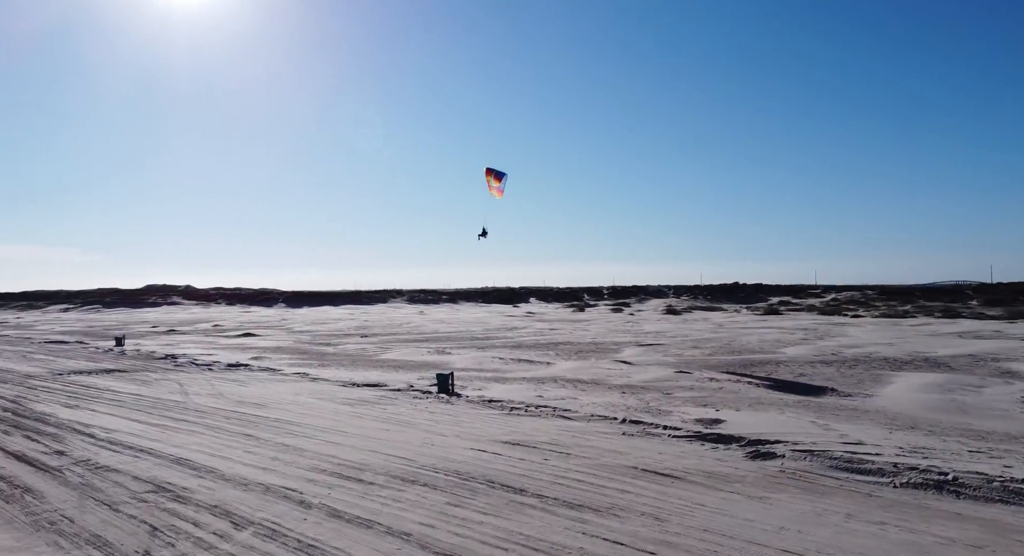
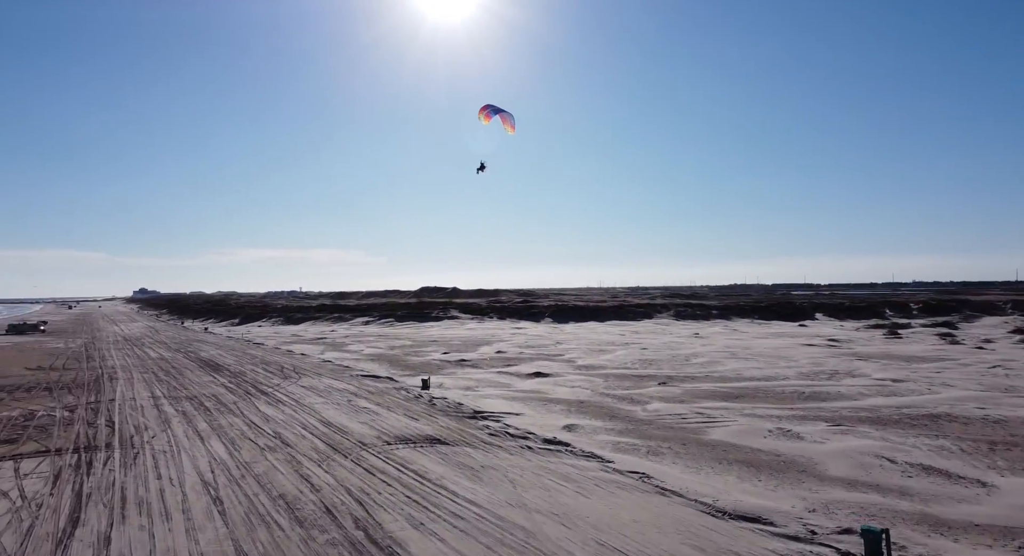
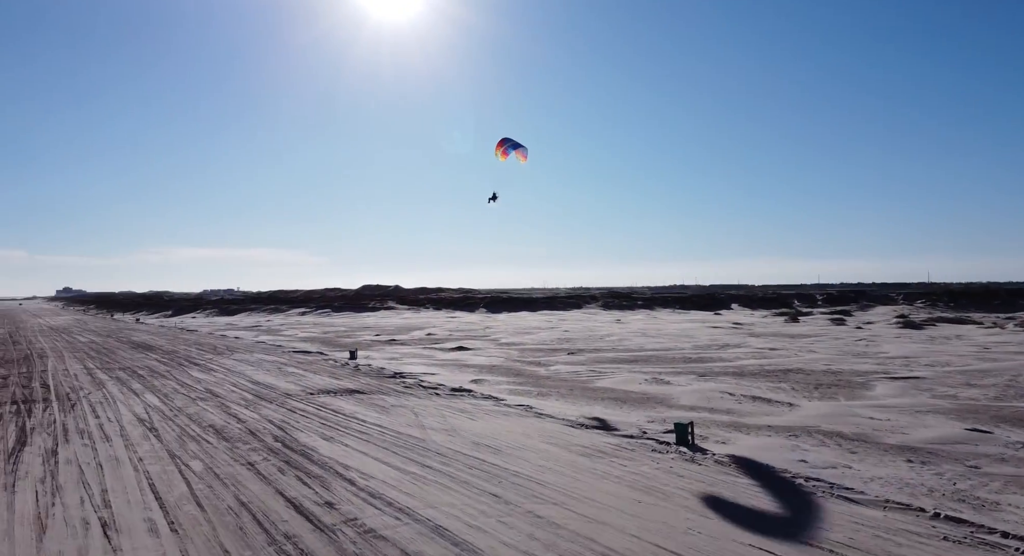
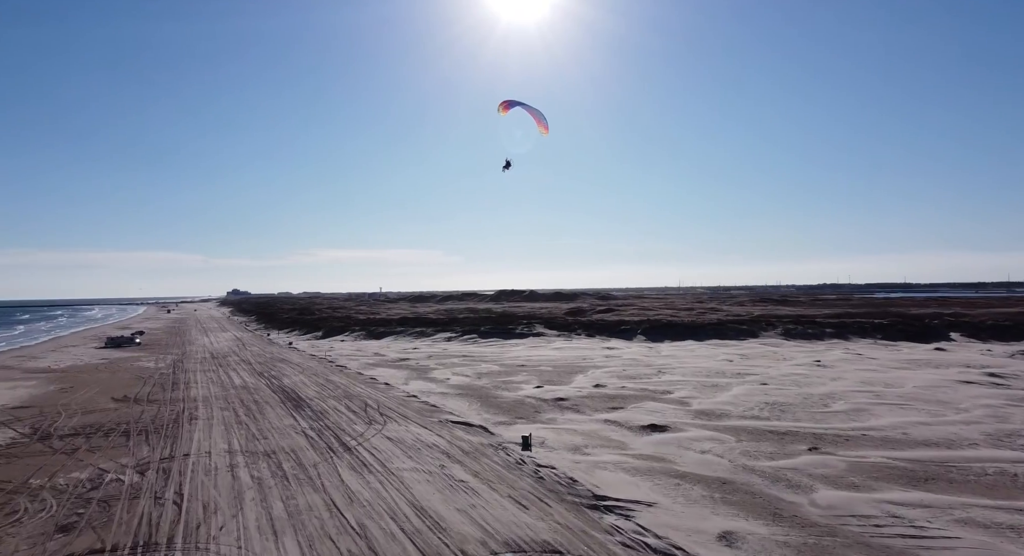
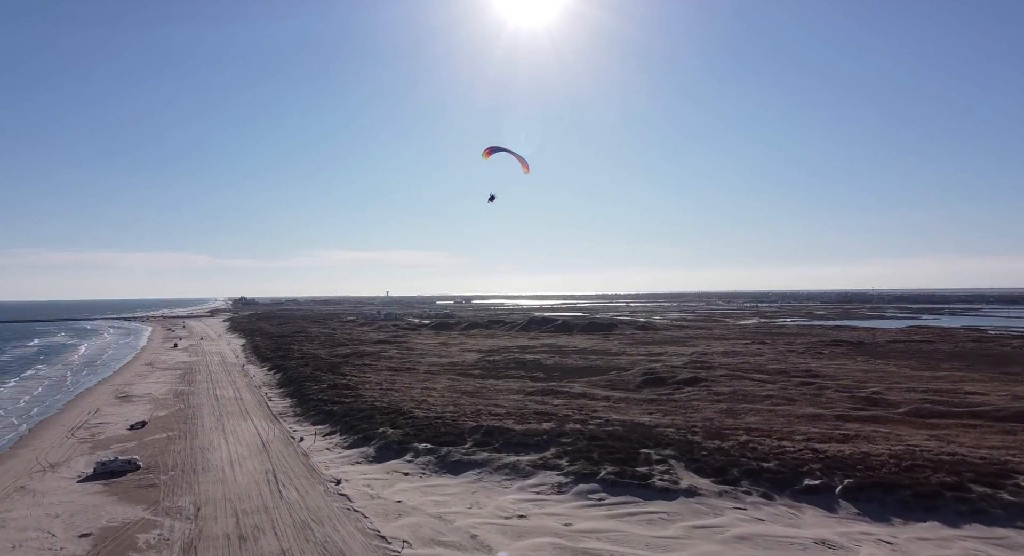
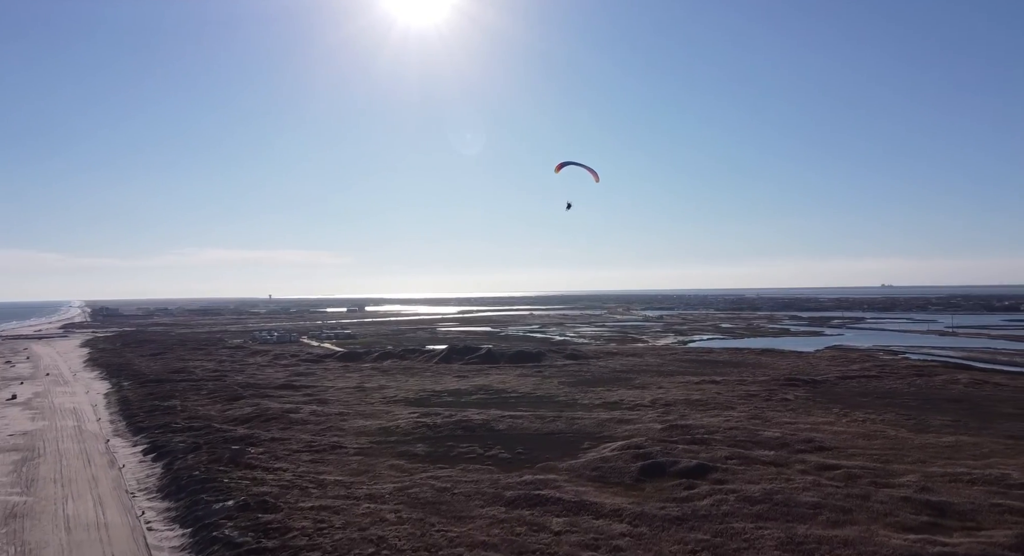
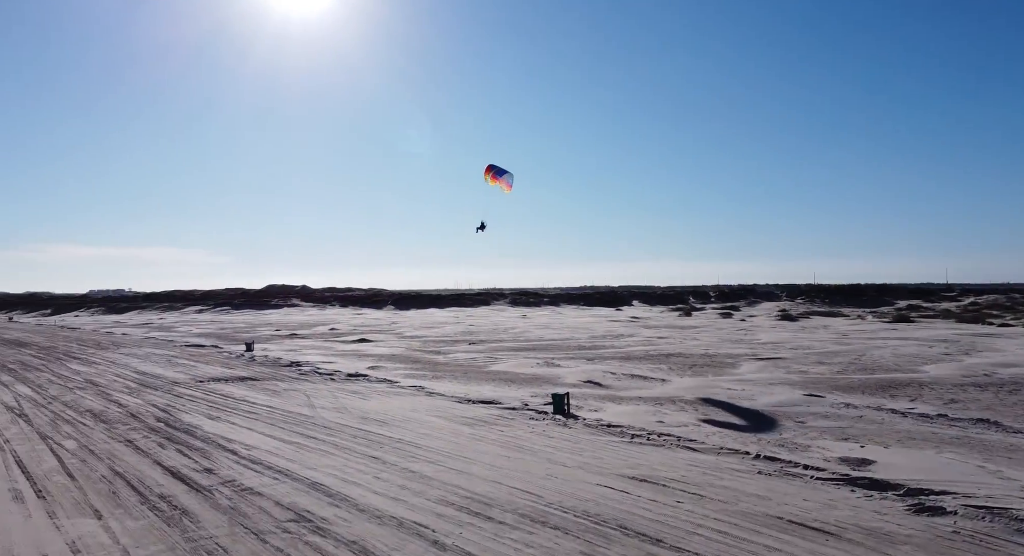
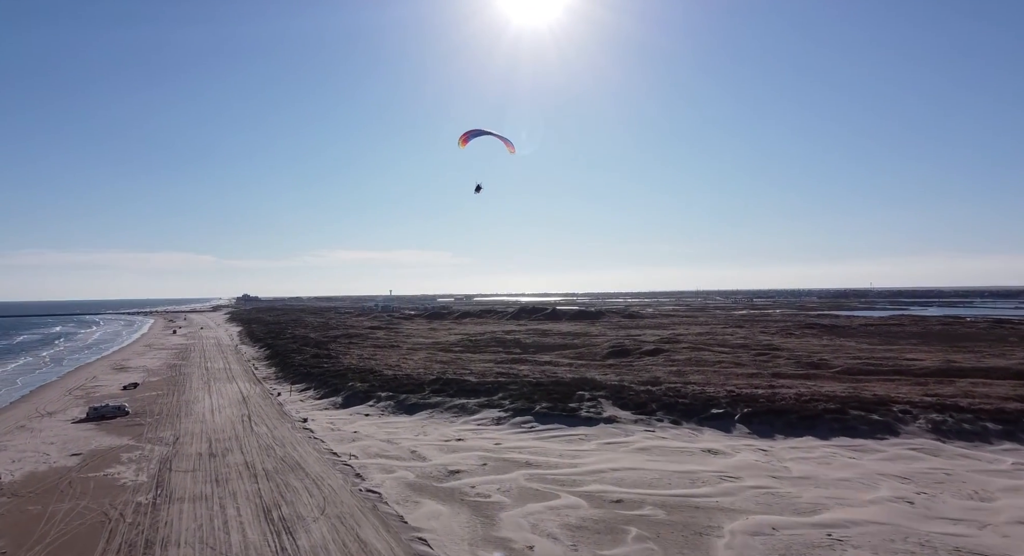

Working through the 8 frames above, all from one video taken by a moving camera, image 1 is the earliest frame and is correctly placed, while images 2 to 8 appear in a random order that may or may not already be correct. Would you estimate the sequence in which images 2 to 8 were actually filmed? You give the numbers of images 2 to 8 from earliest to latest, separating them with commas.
7, 3, 2, 4, 8, 5, 6
